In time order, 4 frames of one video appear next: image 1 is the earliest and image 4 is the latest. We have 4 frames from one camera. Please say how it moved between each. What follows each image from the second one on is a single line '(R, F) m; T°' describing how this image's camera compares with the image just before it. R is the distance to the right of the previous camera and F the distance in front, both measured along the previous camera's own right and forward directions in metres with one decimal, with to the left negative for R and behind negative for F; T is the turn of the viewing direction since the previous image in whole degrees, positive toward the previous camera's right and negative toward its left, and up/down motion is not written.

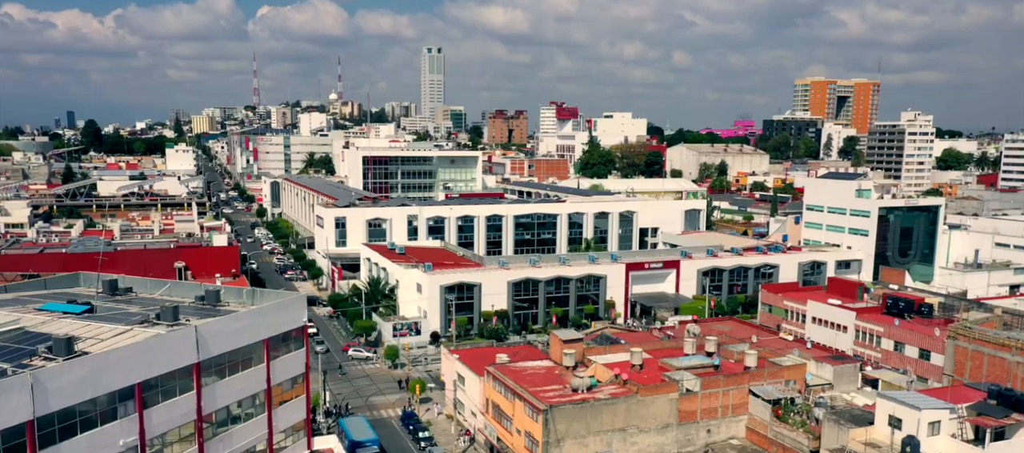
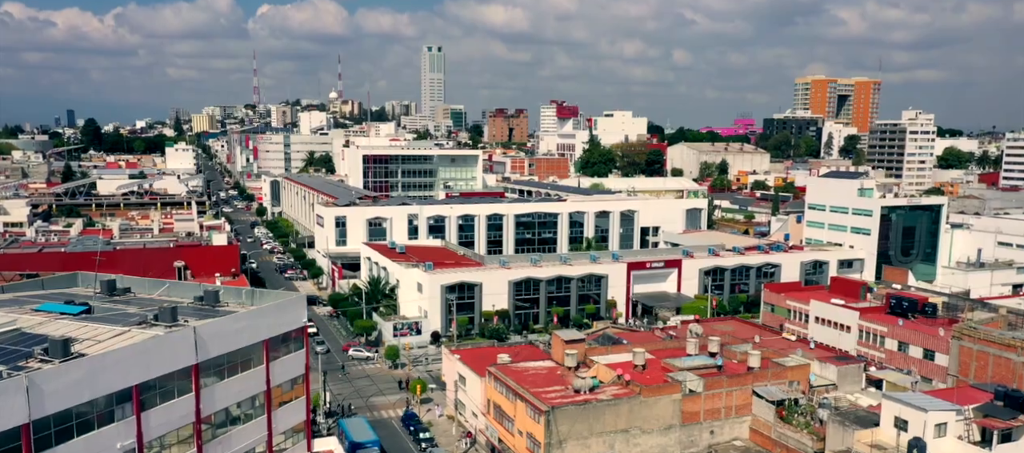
(-0.1, +0.3) m; 0°
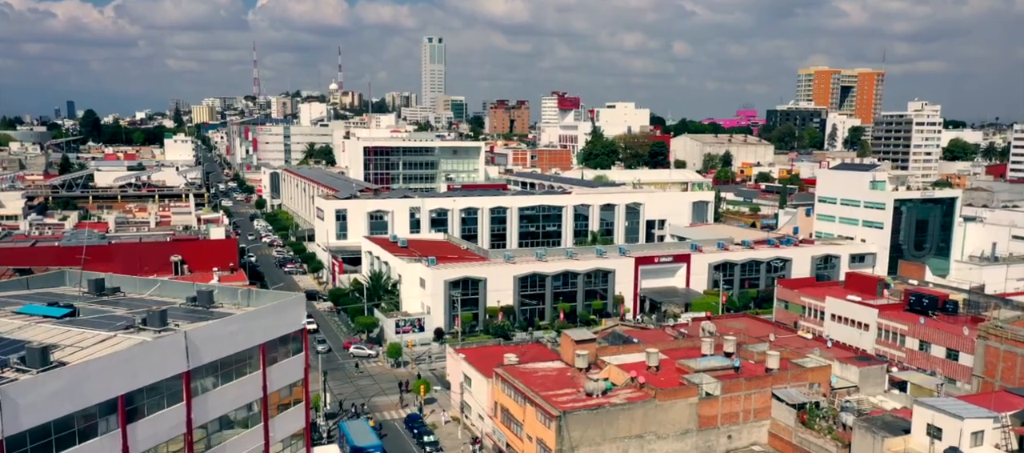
(-0.3, +1.4) m; 0°
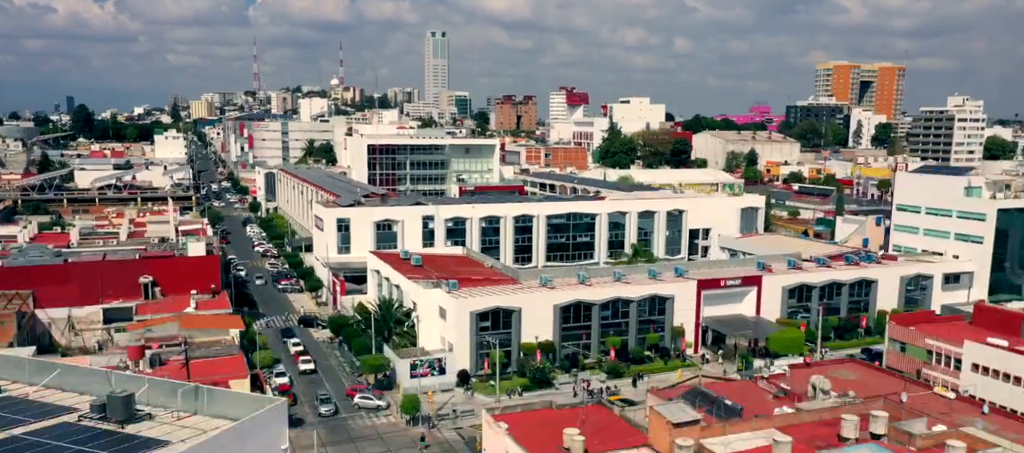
(-2.1, +9.4) m; 0°
